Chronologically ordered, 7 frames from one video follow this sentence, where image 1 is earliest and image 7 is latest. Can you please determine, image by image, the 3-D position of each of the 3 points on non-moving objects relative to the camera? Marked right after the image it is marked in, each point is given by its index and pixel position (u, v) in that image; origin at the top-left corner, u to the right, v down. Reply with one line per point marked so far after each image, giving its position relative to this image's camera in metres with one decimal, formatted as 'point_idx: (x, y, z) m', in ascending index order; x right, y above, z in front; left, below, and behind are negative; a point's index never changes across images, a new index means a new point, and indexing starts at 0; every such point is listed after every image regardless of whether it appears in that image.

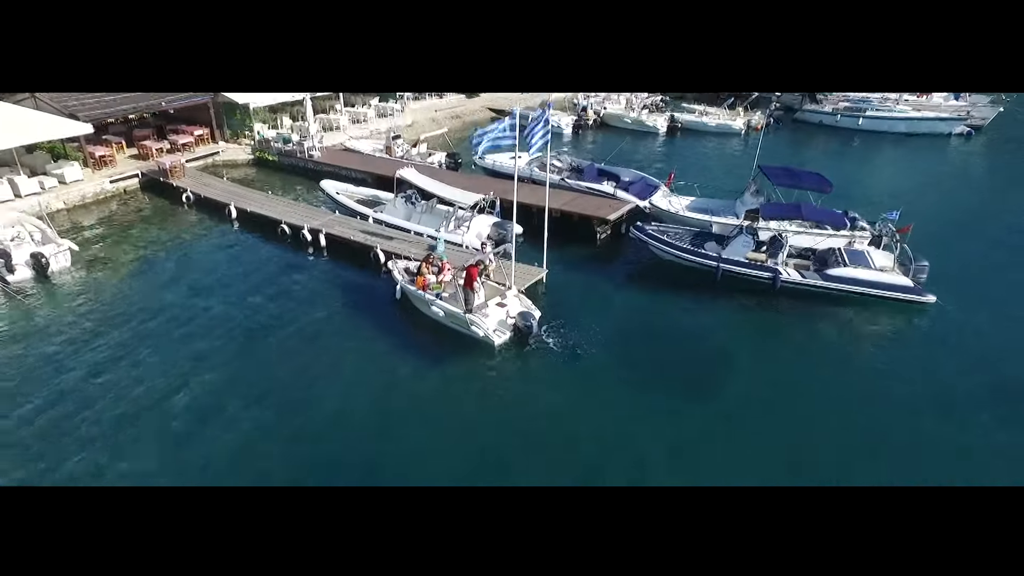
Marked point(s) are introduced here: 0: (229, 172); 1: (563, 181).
0: (-6.8, +2.8, +16.4) m
1: (+1.0, +2.1, +14.0) m
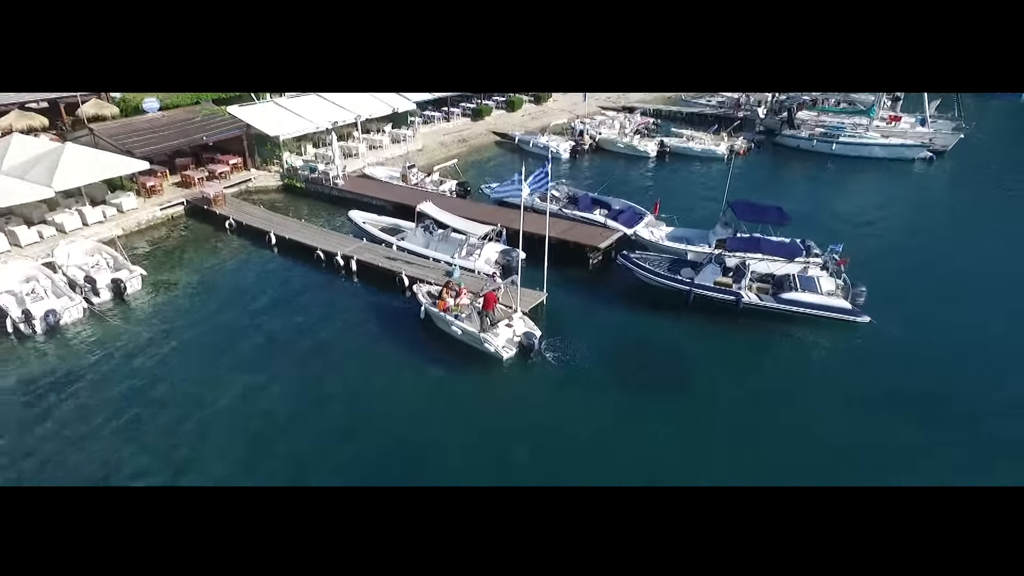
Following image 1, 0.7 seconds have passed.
0: (-6.7, +2.4, +18.3) m
1: (+1.1, +1.8, +15.9) m
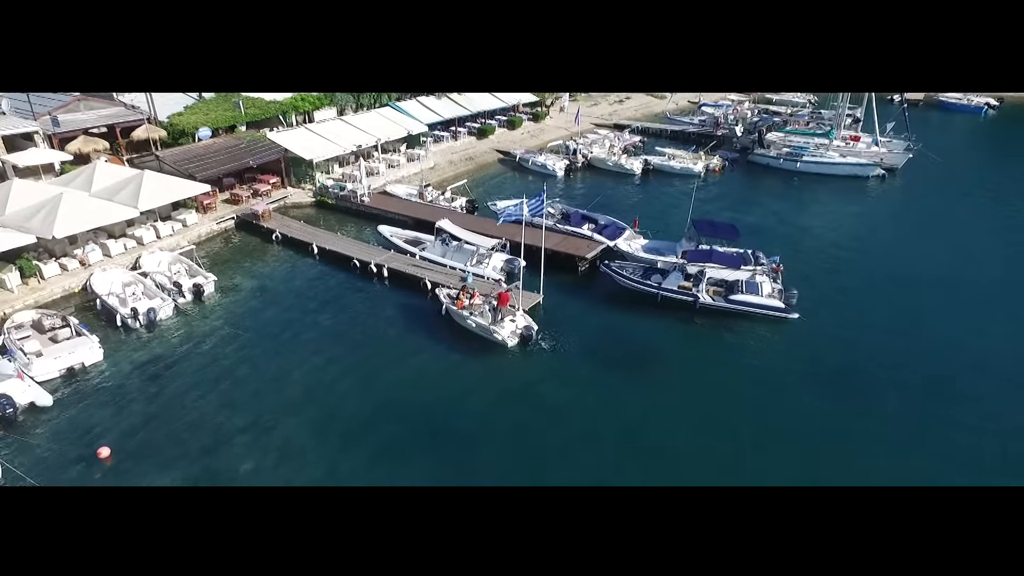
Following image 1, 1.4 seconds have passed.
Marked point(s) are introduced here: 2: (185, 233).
0: (-6.7, +2.4, +21.2) m
1: (+1.2, +1.7, +18.9) m
2: (-8.9, +1.6, +18.6) m
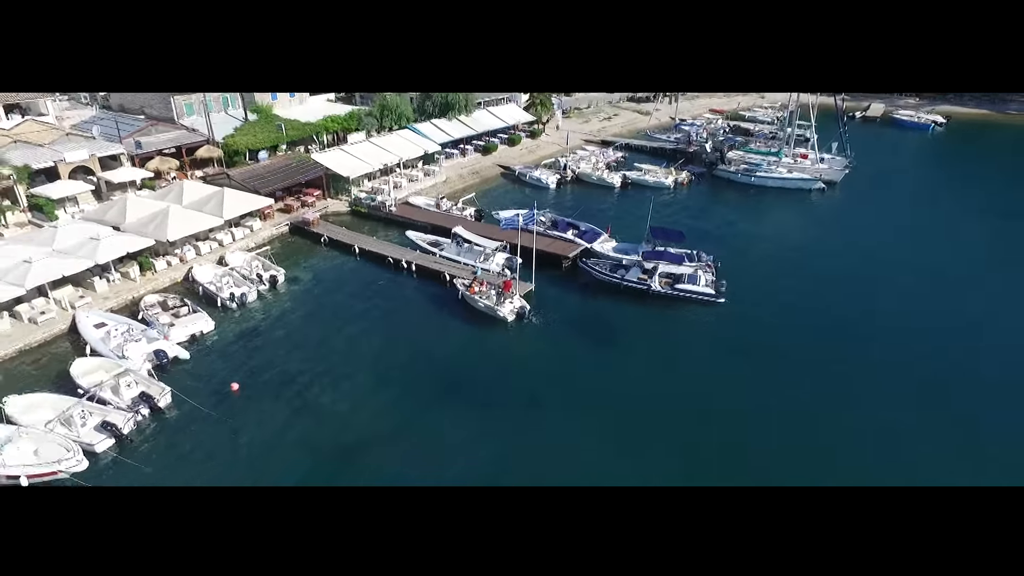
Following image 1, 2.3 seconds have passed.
0: (-6.7, +2.6, +26.1) m
1: (+1.2, +2.0, +23.7) m
2: (-8.9, +1.8, +23.5) m
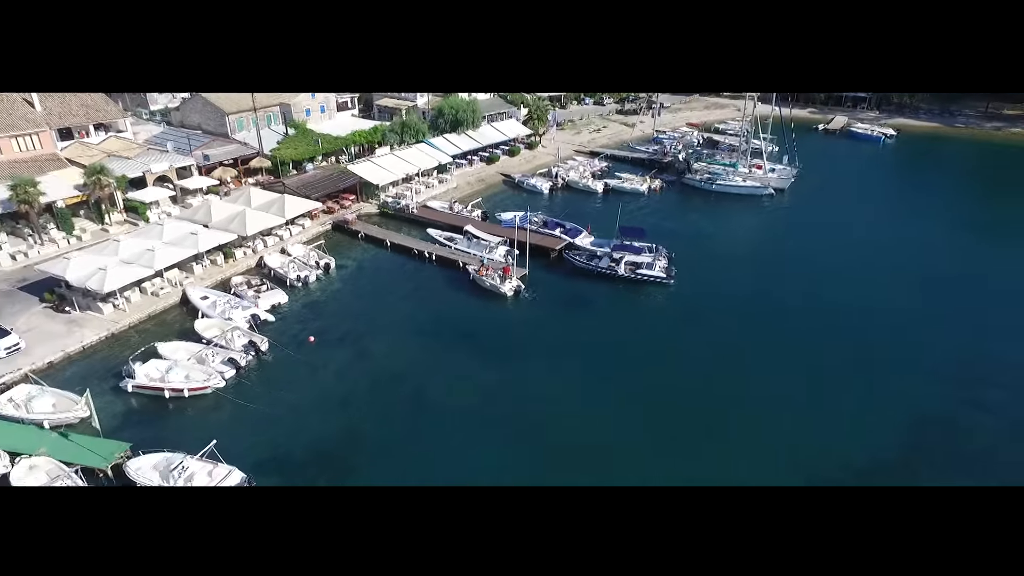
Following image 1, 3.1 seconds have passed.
0: (-6.7, +3.2, +32.0) m
1: (+1.1, +2.6, +29.6) m
2: (-9.0, +2.5, +29.4) m
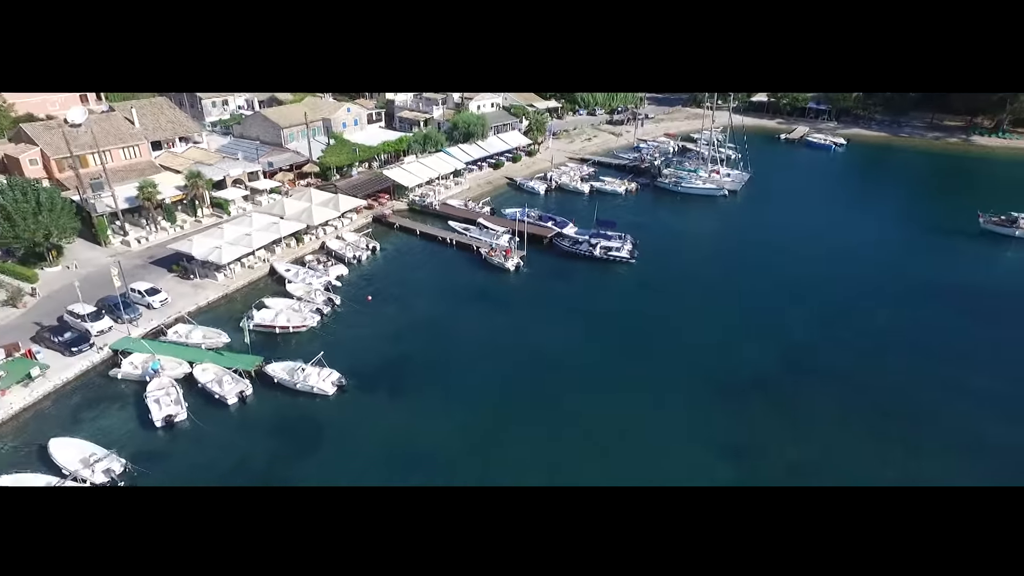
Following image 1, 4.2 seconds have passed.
0: (-6.6, +4.4, +40.2) m
1: (+1.3, +3.7, +37.8) m
2: (-8.8, +3.6, +37.6) m
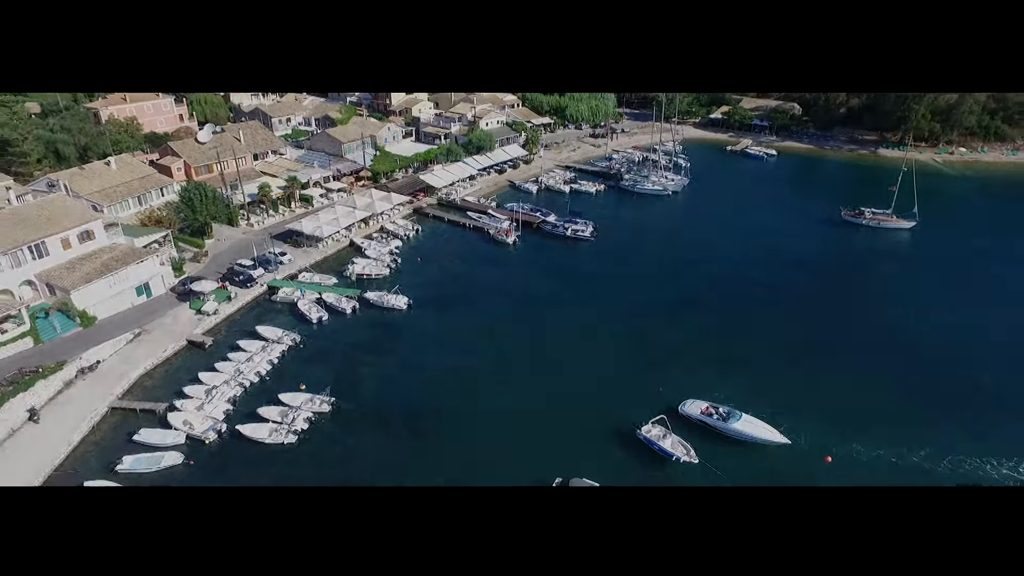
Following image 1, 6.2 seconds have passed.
0: (-6.6, +6.8, +56.0) m
1: (+1.2, +6.0, +53.5) m
2: (-8.9, +6.0, +53.4) m
